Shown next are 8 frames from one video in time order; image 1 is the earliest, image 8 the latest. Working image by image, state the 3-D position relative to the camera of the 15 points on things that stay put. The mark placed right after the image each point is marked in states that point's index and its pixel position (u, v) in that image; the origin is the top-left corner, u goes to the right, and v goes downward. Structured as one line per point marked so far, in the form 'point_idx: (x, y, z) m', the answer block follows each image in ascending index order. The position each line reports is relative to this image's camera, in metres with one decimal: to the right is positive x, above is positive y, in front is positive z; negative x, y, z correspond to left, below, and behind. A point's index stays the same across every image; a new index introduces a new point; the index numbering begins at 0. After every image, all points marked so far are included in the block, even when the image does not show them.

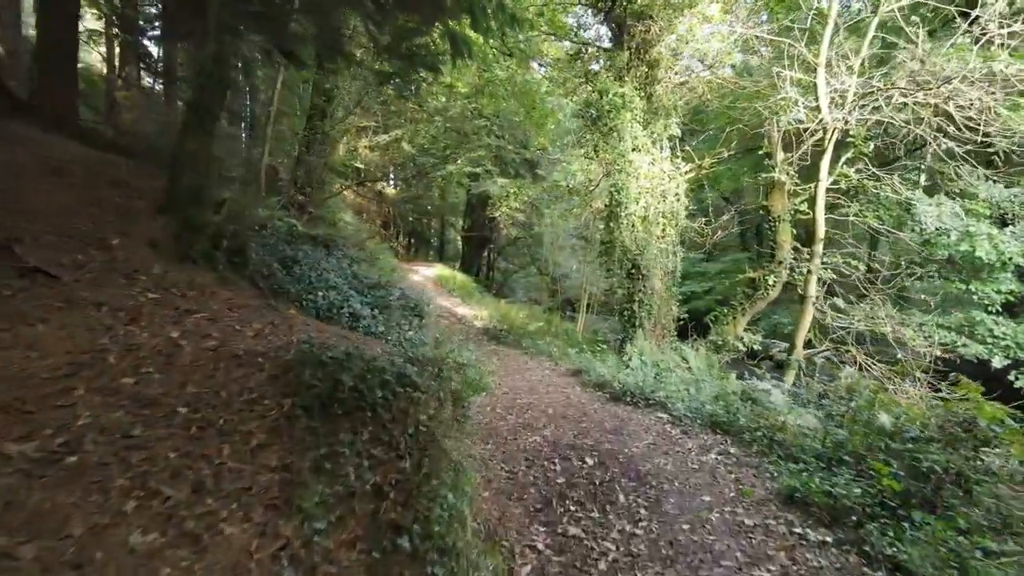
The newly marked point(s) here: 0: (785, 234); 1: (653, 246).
0: (+4.2, +0.8, +11.3) m
1: (+2.3, +0.7, +11.7) m
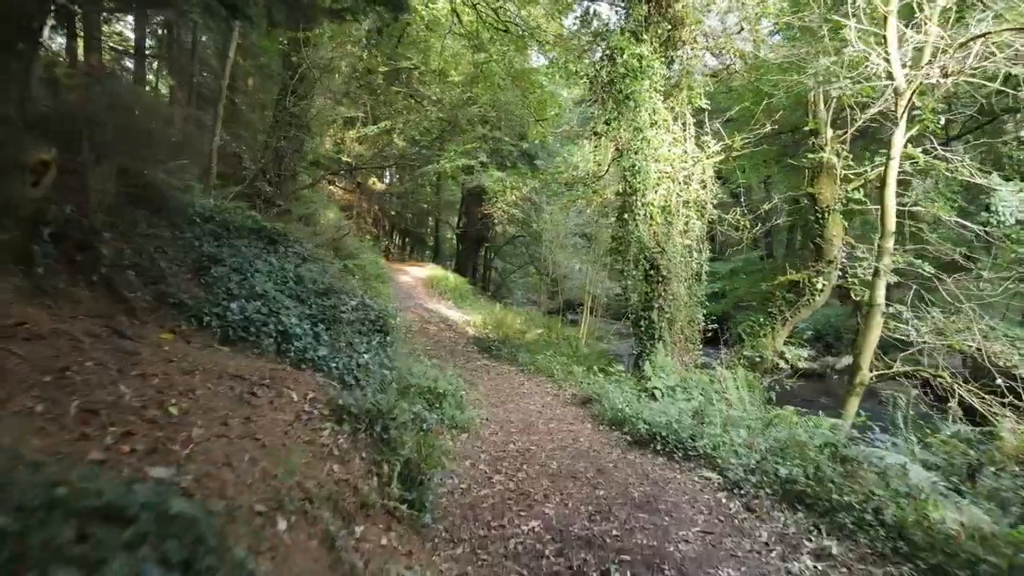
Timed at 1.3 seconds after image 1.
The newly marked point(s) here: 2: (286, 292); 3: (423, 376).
0: (+4.1, +0.8, +9.3) m
1: (+2.2, +0.6, +9.7) m
2: (-1.9, -0.1, +6.2) m
3: (-0.8, -0.8, +6.8) m
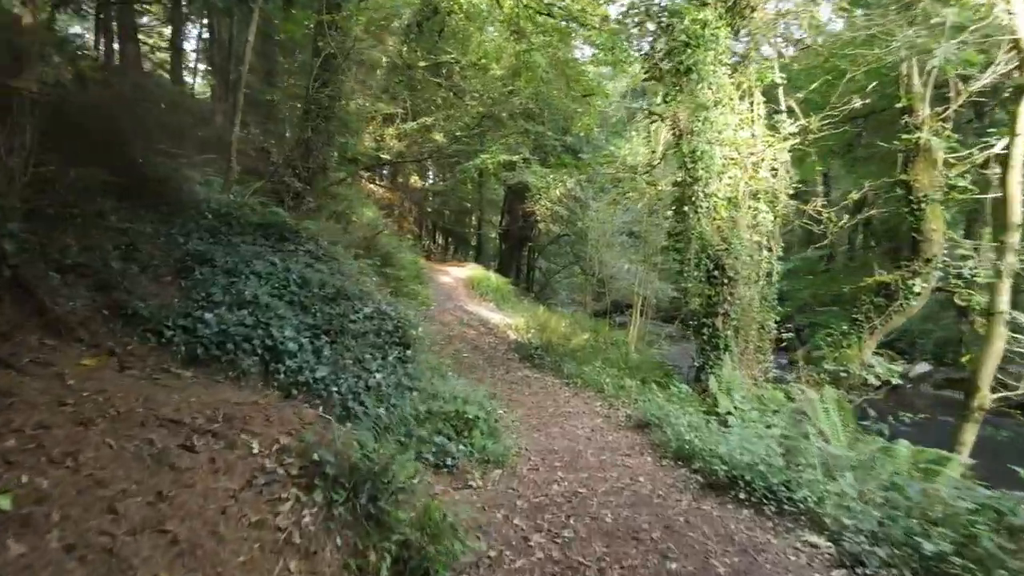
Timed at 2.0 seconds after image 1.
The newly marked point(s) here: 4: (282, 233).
0: (+4.6, +0.7, +7.9) m
1: (+2.7, +0.6, +8.5) m
2: (-1.6, -0.1, +5.2) m
3: (-0.5, -0.8, +5.7) m
4: (-2.5, +0.6, +7.8) m
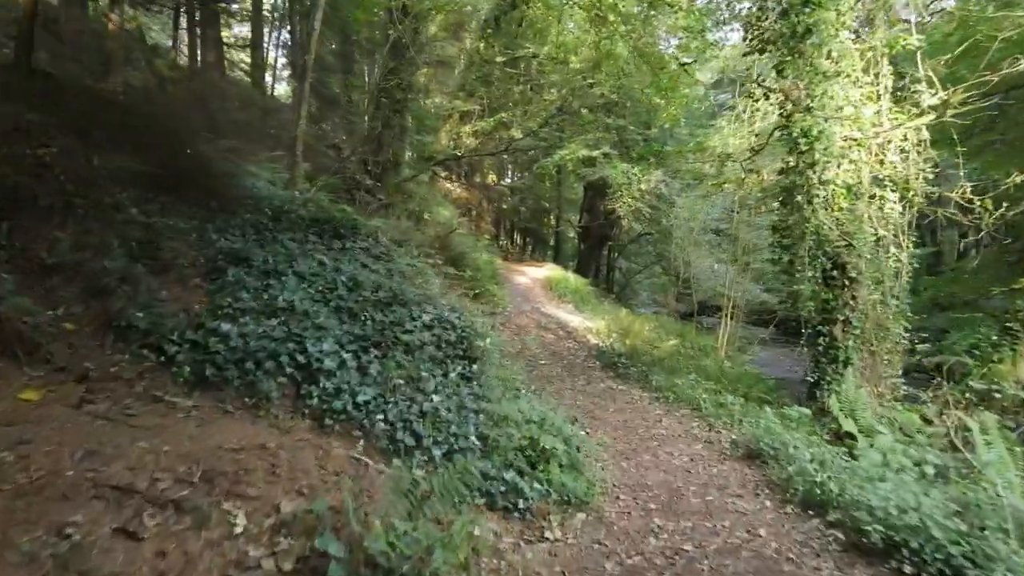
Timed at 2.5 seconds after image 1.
0: (+5.4, +0.7, +6.5) m
1: (+3.5, +0.6, +7.2) m
2: (-1.1, -0.1, +4.4) m
3: (+0.1, -0.9, +4.8) m
4: (-1.7, +0.6, +7.1) m
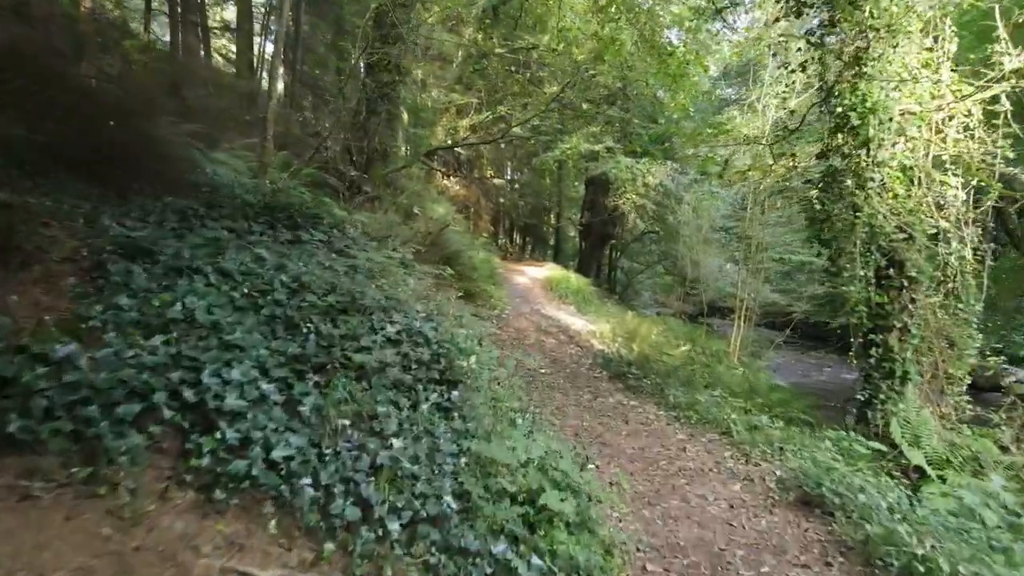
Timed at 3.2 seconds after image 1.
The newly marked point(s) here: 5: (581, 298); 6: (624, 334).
0: (+5.3, +0.7, +5.4) m
1: (+3.5, +0.5, +6.1) m
2: (-1.1, -0.1, +3.3) m
3: (0.0, -0.9, +3.7) m
4: (-1.7, +0.6, +6.0) m
5: (+1.9, -0.3, +19.9) m
6: (+2.3, -1.0, +15.1) m
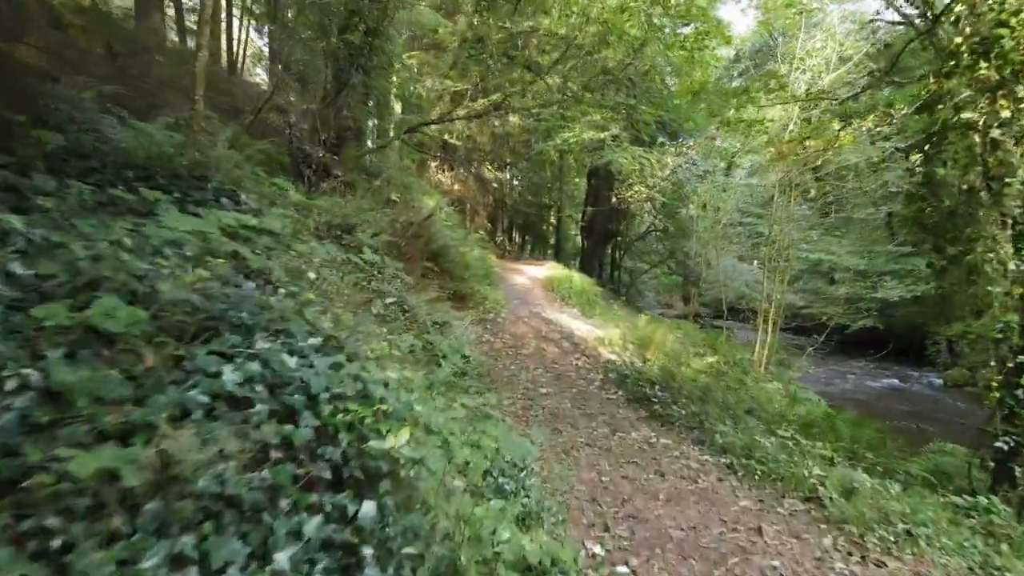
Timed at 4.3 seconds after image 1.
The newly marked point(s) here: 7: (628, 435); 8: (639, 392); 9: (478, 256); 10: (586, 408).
0: (+5.3, +0.7, +3.5) m
1: (+3.4, +0.5, +4.2) m
2: (-1.2, -0.1, +1.4) m
3: (0.0, -0.9, +1.8) m
4: (-1.8, +0.6, +4.1) m
5: (+1.8, -0.3, +18.0) m
6: (+2.3, -1.0, +13.2) m
7: (+1.3, -1.2, +6.8) m
8: (+1.4, -1.1, +8.1) m
9: (-0.8, +0.7, +16.2) m
10: (+0.8, -1.2, +7.5) m
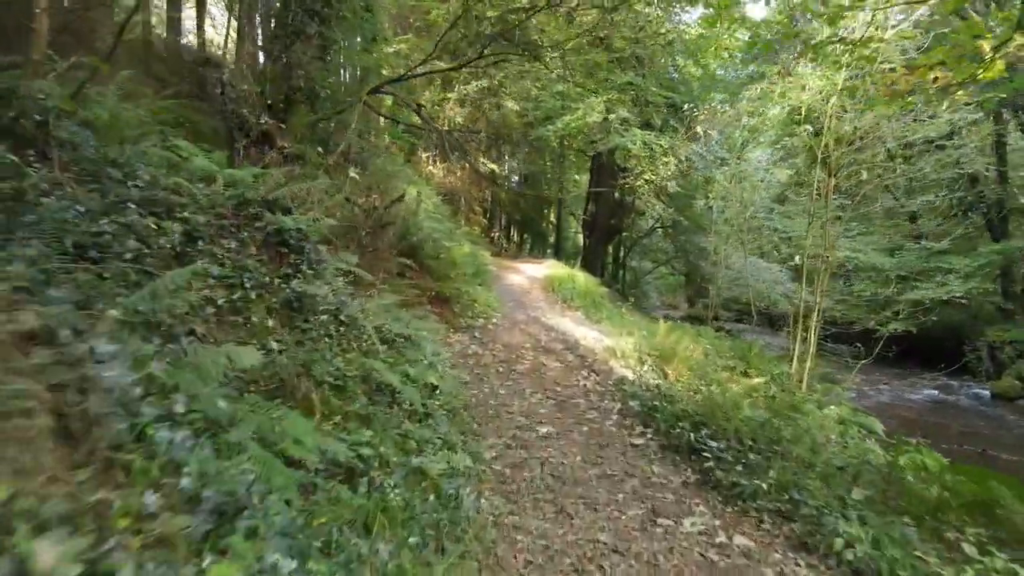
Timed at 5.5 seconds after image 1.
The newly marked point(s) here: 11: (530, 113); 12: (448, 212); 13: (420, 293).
0: (+5.2, +0.7, +1.2) m
1: (+3.3, +0.5, +1.9) m
2: (-1.3, -0.1, -0.9) m
3: (-0.1, -0.9, -0.5) m
4: (-1.9, +0.5, +1.8) m
5: (+1.7, -0.3, +15.7) m
6: (+2.2, -1.0, +10.9) m
7: (+1.2, -1.3, +4.5) m
8: (+1.3, -1.1, +5.8) m
9: (-0.9, +0.7, +13.9) m
10: (+0.7, -1.2, +5.2) m
11: (+0.4, +4.3, +17.9) m
12: (-1.7, +2.1, +19.0) m
13: (-1.4, -0.1, +11.2) m
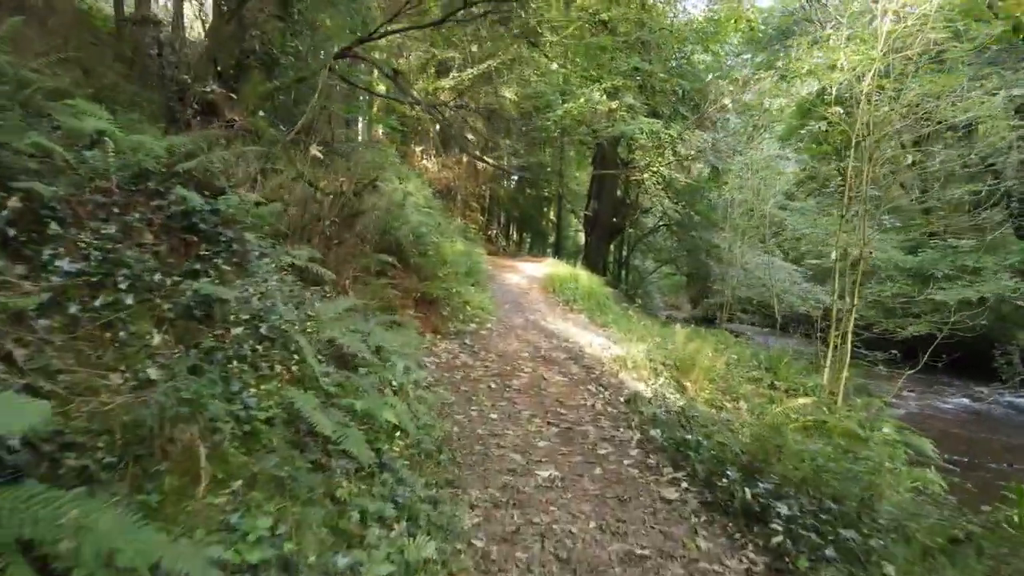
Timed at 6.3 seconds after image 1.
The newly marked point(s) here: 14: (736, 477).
0: (+5.1, +0.7, -0.3) m
1: (+3.3, +0.5, +0.5) m
2: (-1.4, -0.1, -2.3) m
3: (-0.2, -0.9, -2.0) m
4: (-1.9, +0.5, +0.3) m
5: (+1.6, -0.3, +14.3) m
6: (+2.1, -1.0, +9.5) m
7: (+1.1, -1.3, +3.1) m
8: (+1.3, -1.1, +4.4) m
9: (-1.0, +0.7, +12.5) m
10: (+0.6, -1.2, +3.8) m
11: (+0.4, +4.3, +16.4) m
12: (-1.8, +2.0, +17.6) m
13: (-1.5, -0.1, +9.7) m
14: (+1.4, -1.1, +4.6) m
